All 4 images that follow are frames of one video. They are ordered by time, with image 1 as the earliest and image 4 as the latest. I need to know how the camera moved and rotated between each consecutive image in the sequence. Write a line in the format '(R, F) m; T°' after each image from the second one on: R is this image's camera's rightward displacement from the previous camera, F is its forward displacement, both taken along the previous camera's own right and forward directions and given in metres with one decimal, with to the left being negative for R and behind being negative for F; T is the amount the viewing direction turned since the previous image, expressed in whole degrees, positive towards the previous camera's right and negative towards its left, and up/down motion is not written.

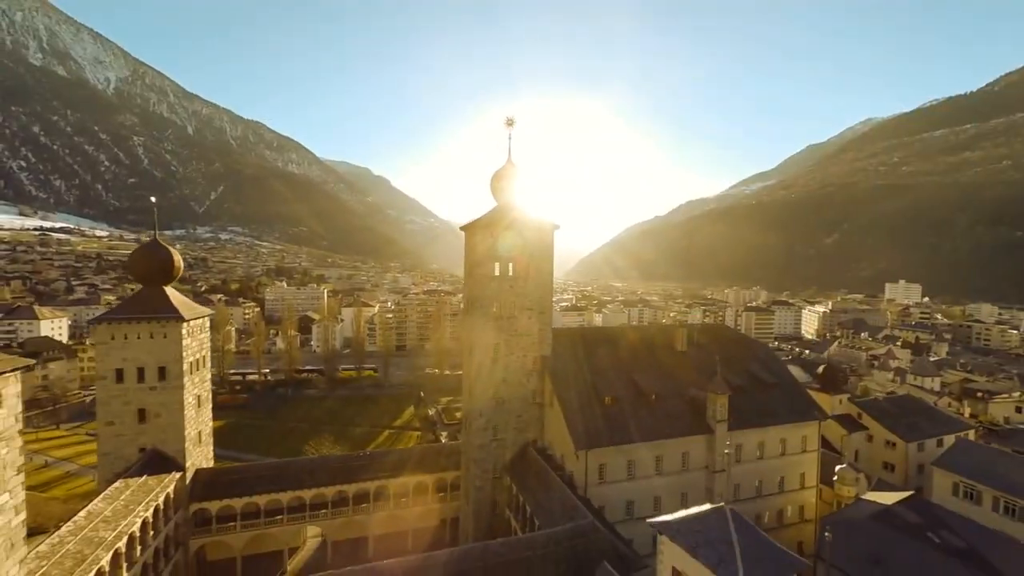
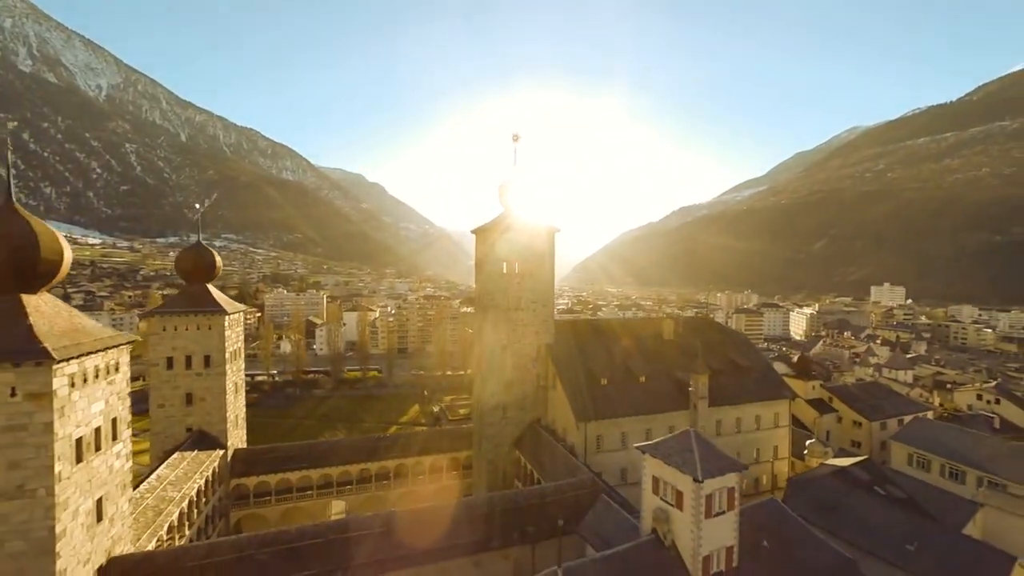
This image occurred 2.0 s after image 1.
(-0.9, -3.6) m; +1°
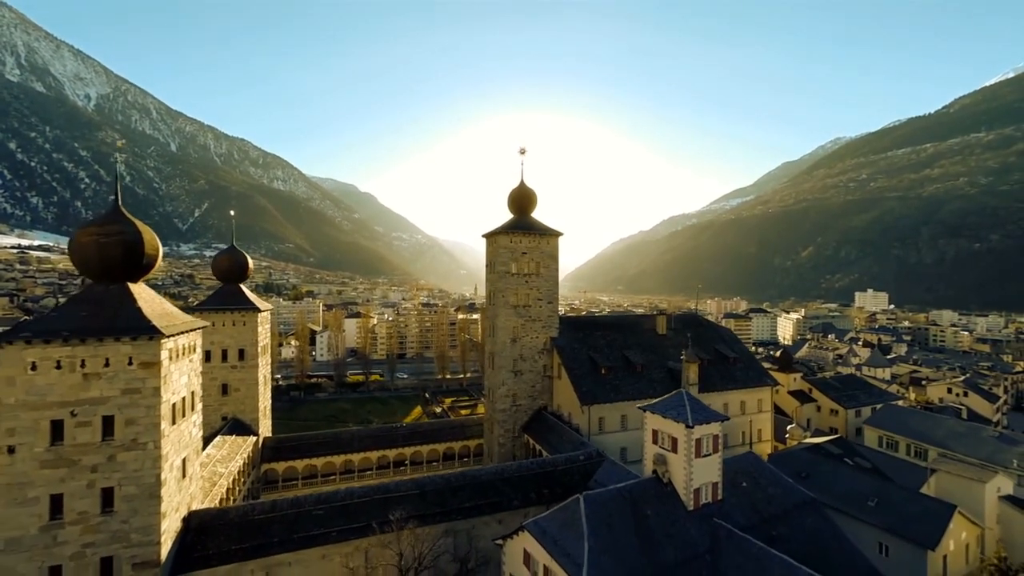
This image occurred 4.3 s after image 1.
(-1.4, -3.1) m; +1°
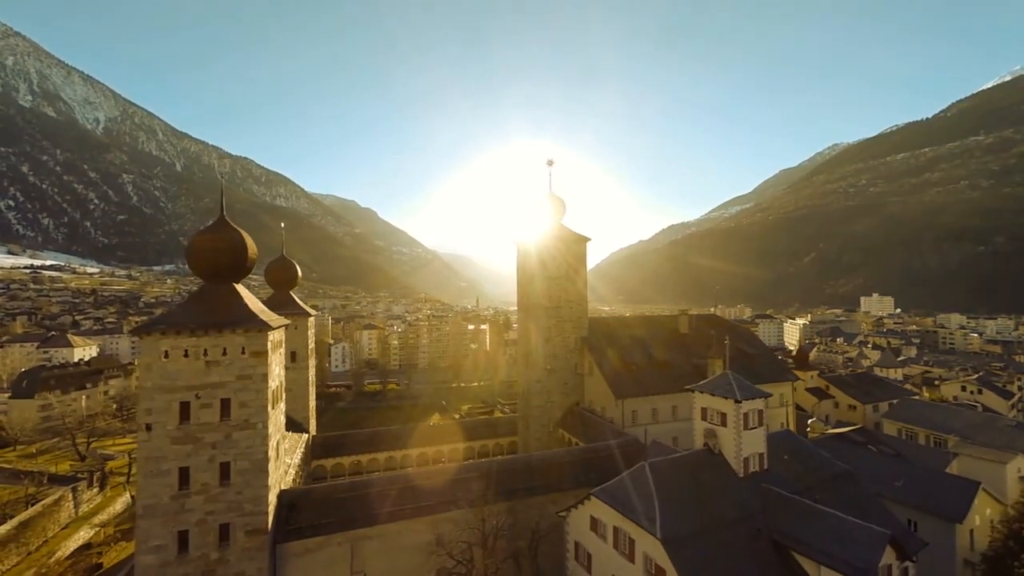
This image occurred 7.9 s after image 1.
(-2.9, -2.2) m; 0°
